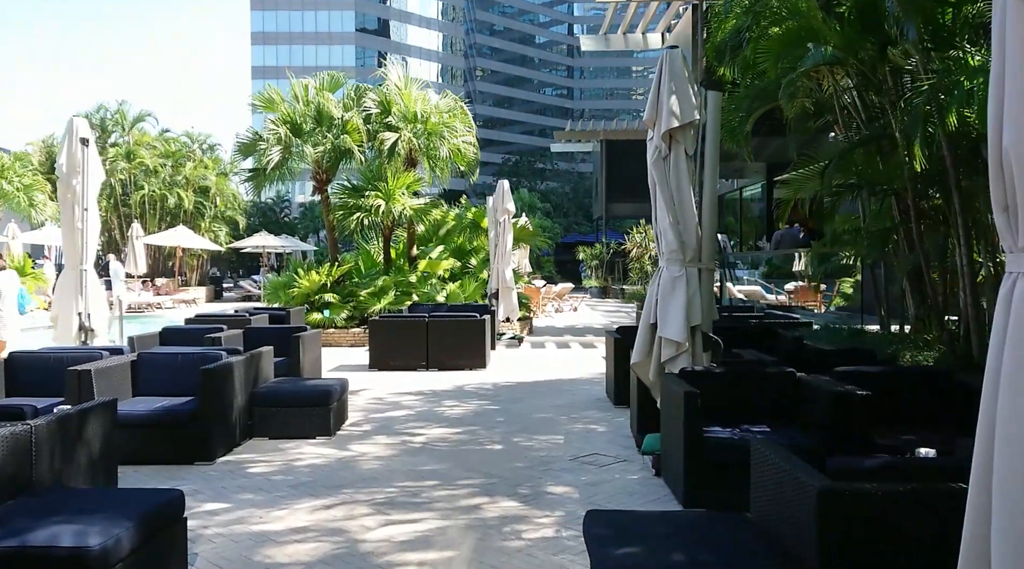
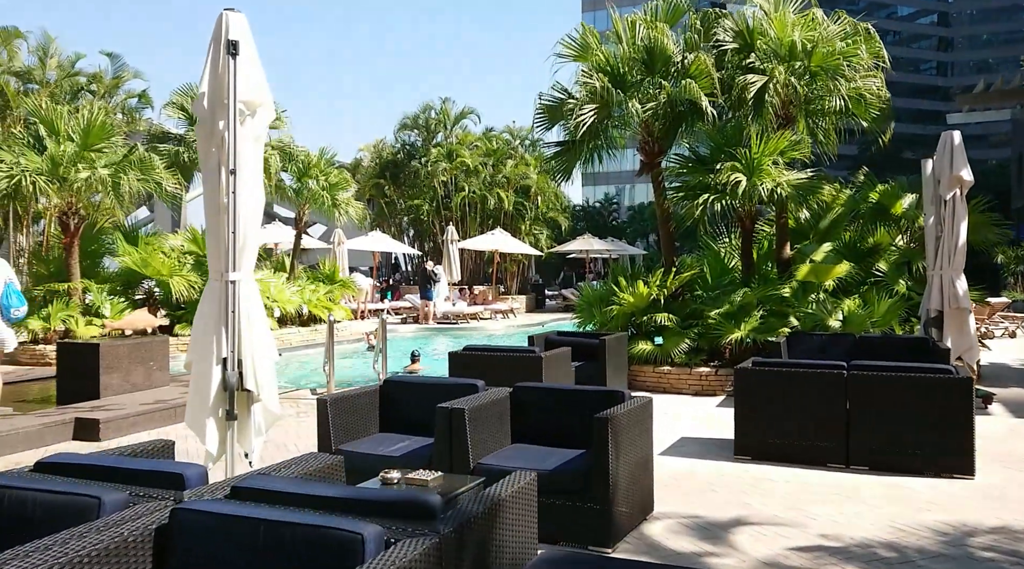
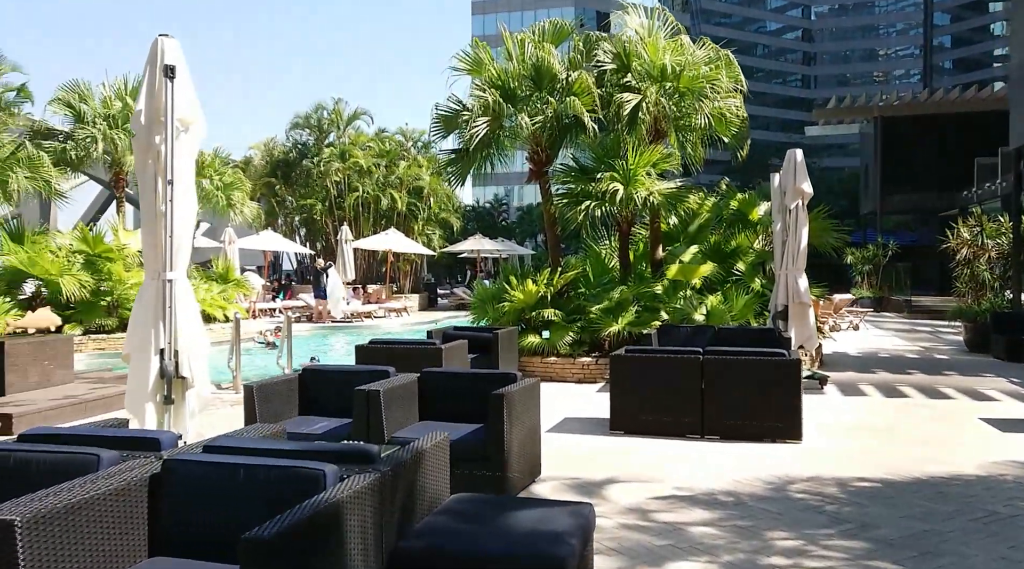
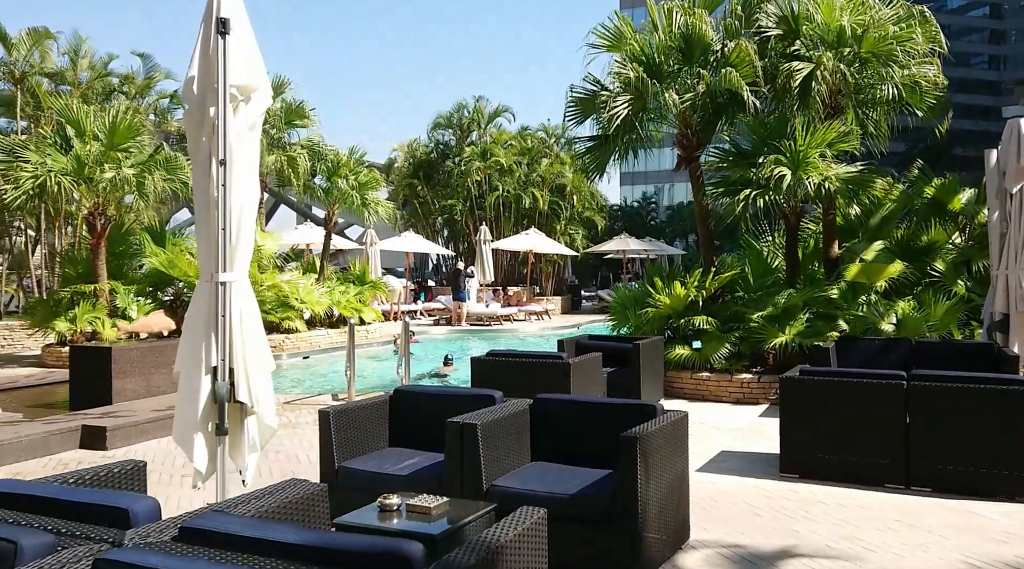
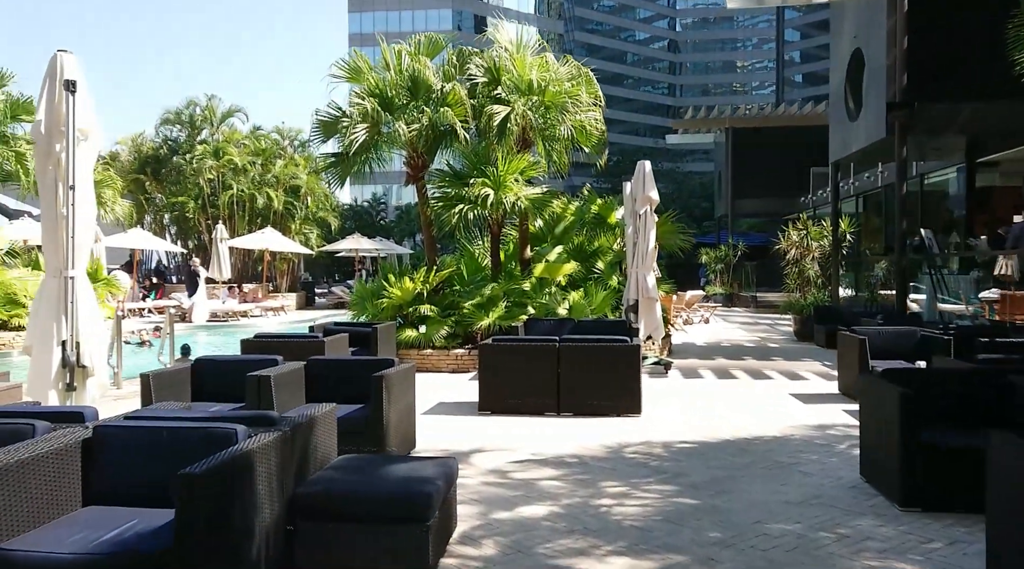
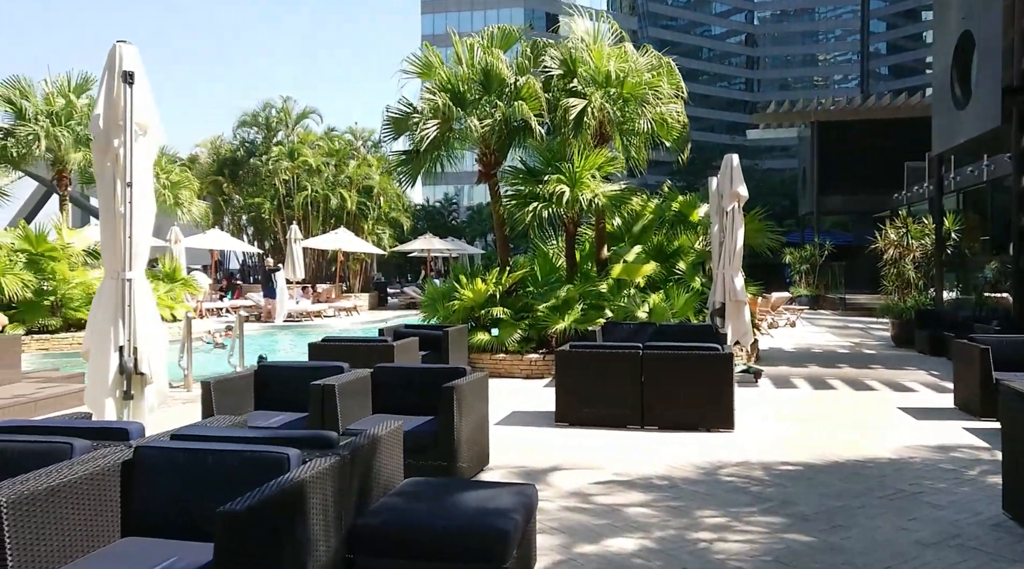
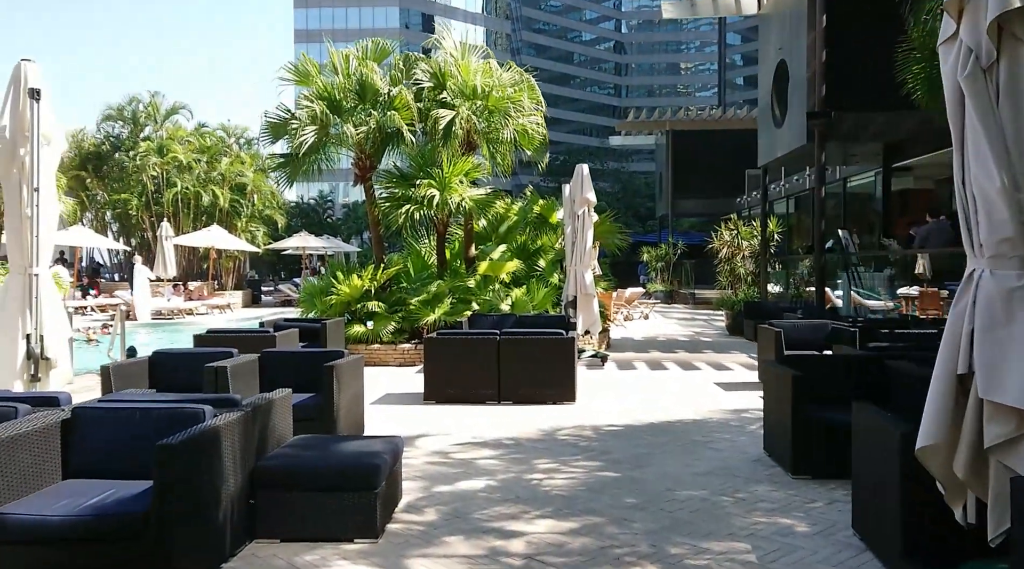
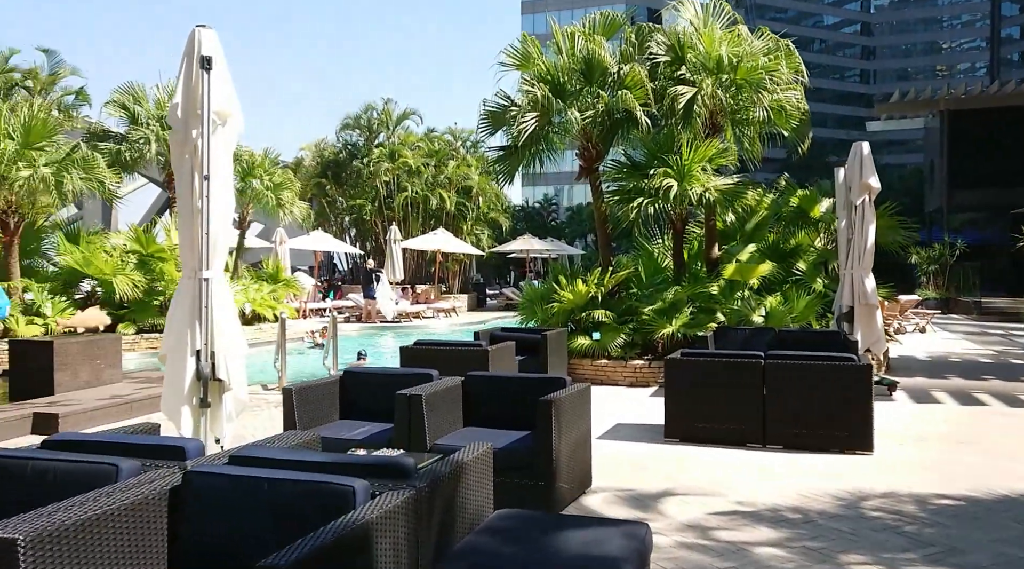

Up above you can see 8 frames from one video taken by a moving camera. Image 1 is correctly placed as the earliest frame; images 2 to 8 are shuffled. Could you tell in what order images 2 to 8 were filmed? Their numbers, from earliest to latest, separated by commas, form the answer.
7, 5, 6, 3, 8, 2, 4
